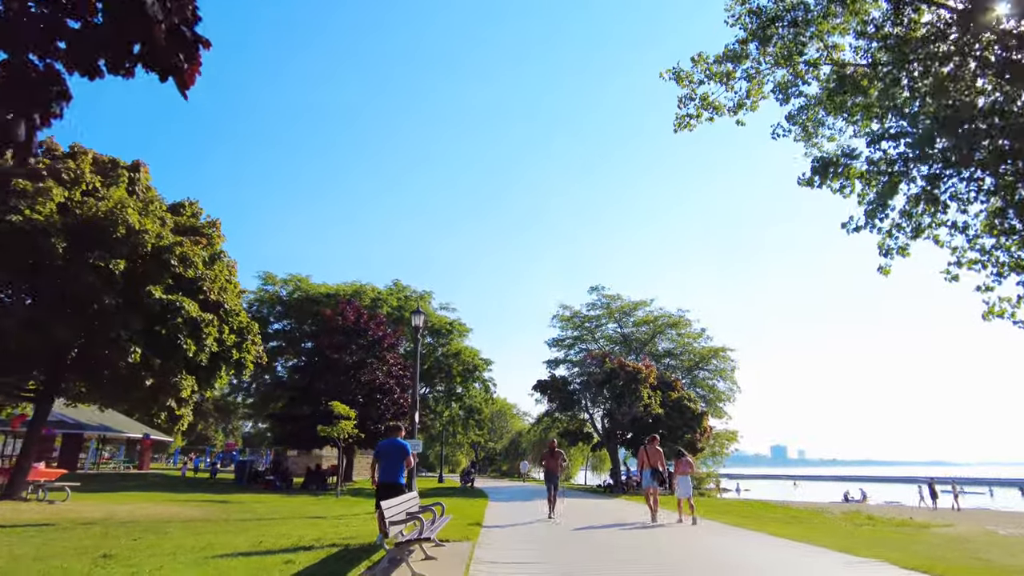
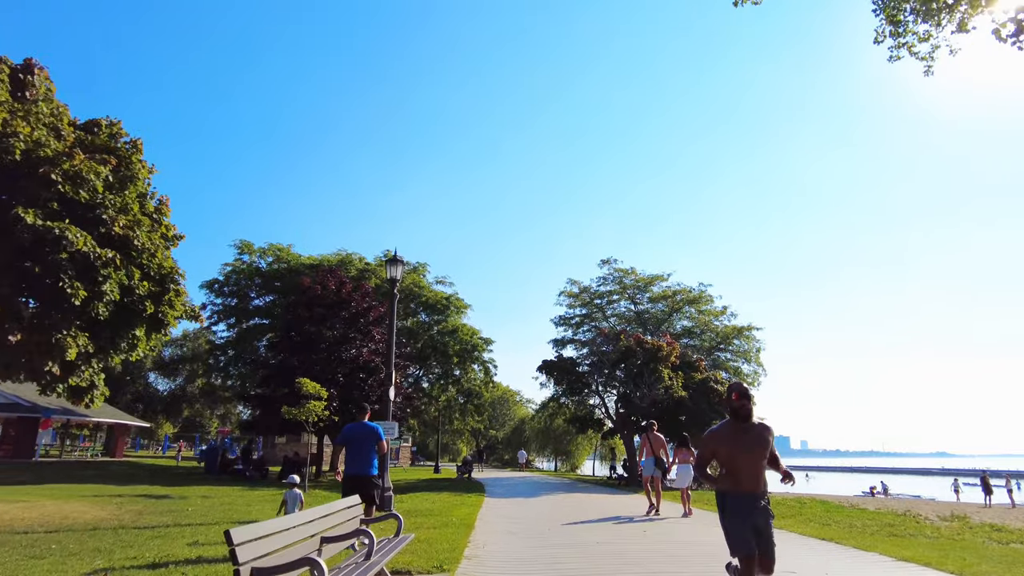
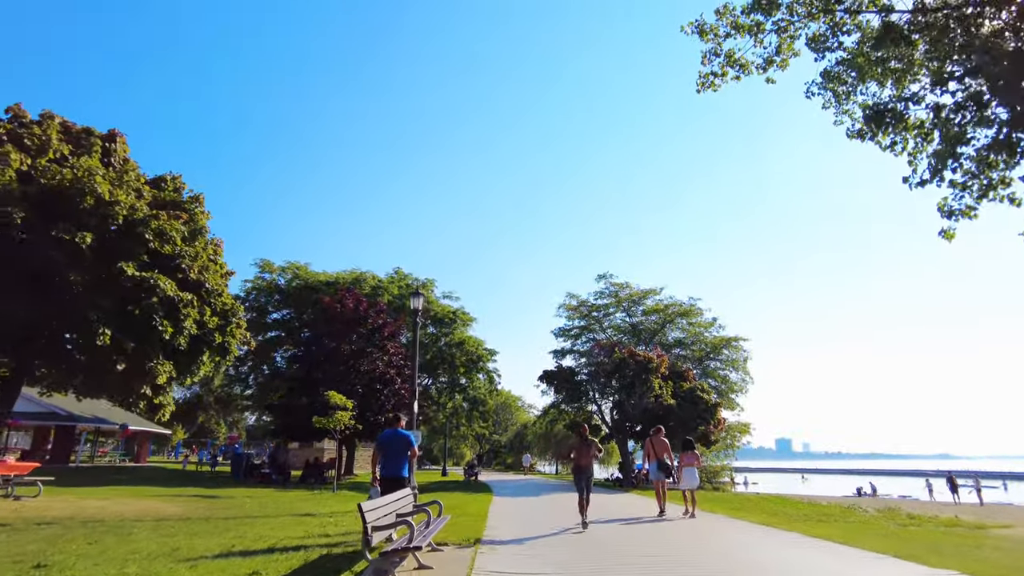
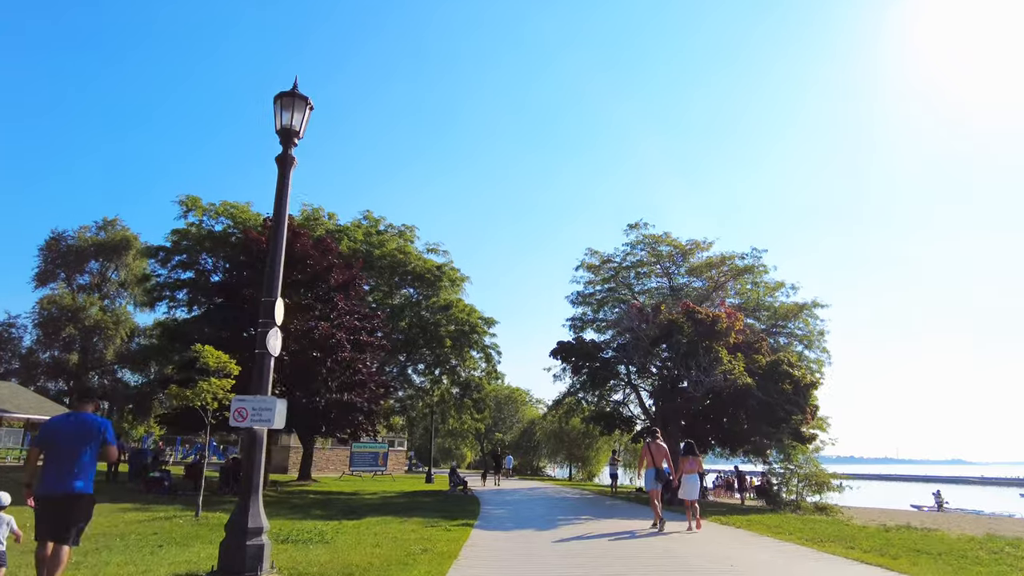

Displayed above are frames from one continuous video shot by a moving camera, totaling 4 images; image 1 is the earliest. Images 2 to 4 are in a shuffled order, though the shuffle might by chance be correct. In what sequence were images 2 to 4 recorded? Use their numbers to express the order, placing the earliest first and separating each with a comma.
3, 2, 4
